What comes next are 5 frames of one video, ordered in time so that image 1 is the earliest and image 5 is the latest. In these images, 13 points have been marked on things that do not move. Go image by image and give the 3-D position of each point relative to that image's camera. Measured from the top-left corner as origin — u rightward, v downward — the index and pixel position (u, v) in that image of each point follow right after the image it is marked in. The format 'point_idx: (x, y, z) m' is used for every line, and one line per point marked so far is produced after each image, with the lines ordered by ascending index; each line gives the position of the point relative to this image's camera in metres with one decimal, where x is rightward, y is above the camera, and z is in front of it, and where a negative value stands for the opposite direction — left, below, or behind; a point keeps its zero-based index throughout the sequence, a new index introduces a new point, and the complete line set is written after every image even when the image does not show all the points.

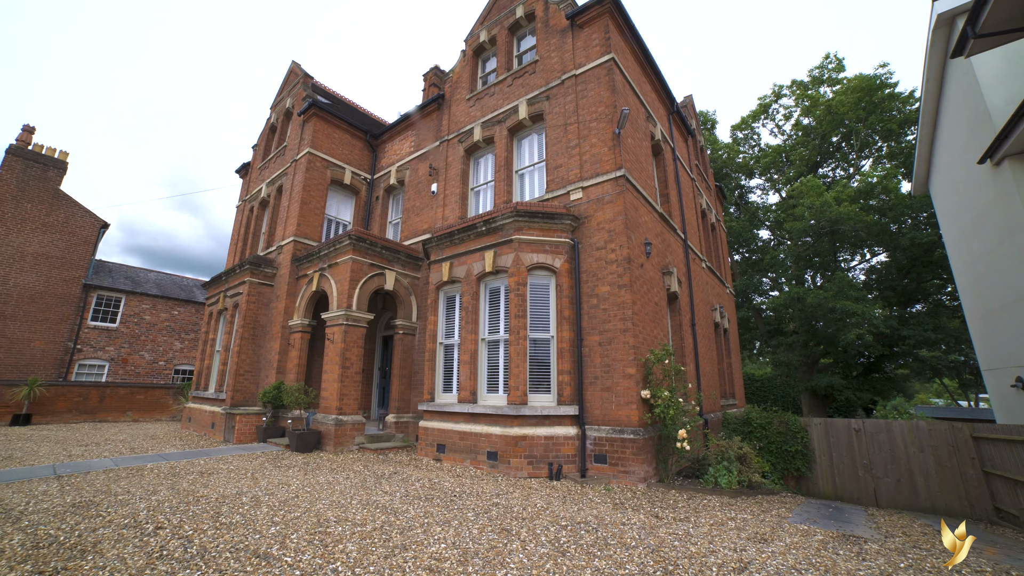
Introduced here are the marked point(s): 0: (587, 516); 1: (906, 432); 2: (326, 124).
0: (+0.8, -2.5, +4.7) m
1: (+7.7, -2.7, +8.2) m
2: (-5.8, +5.1, +13.3) m
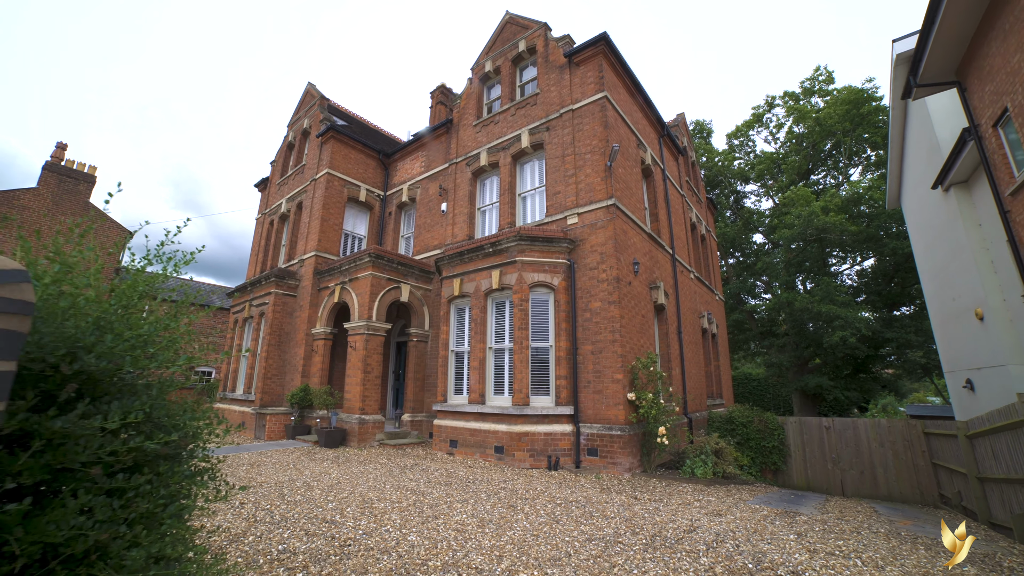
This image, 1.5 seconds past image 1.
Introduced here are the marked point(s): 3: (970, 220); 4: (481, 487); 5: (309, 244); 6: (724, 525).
0: (+0.9, -2.8, +5.8) m
1: (+7.8, -3.0, +9.3) m
2: (-5.7, +4.8, +14.4) m
3: (+9.5, +1.4, +8.9) m
4: (-0.4, -2.9, +6.2) m
5: (-6.4, +1.4, +13.4) m
6: (+2.3, -2.6, +4.7) m
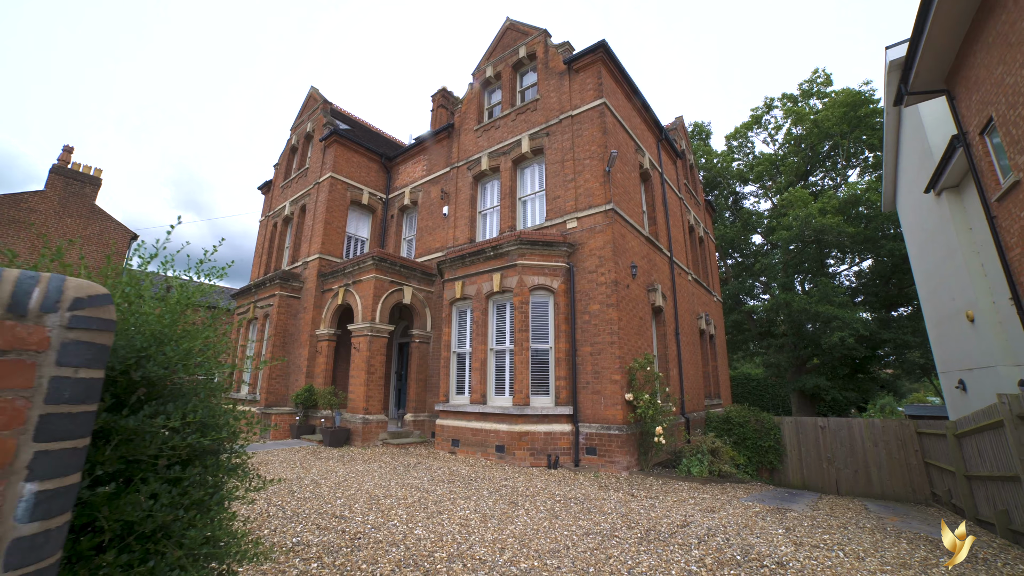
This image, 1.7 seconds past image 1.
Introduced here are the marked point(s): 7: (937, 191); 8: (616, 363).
0: (+0.9, -2.9, +6.0) m
1: (+7.8, -3.1, +9.5) m
2: (-5.7, +4.7, +14.6) m
3: (+9.6, +1.4, +9.1) m
4: (-0.4, -2.9, +6.4) m
5: (-6.3, +1.3, +13.6) m
6: (+2.3, -2.6, +4.9) m
7: (+9.7, +2.2, +9.8) m
8: (+2.1, -1.5, +8.4) m
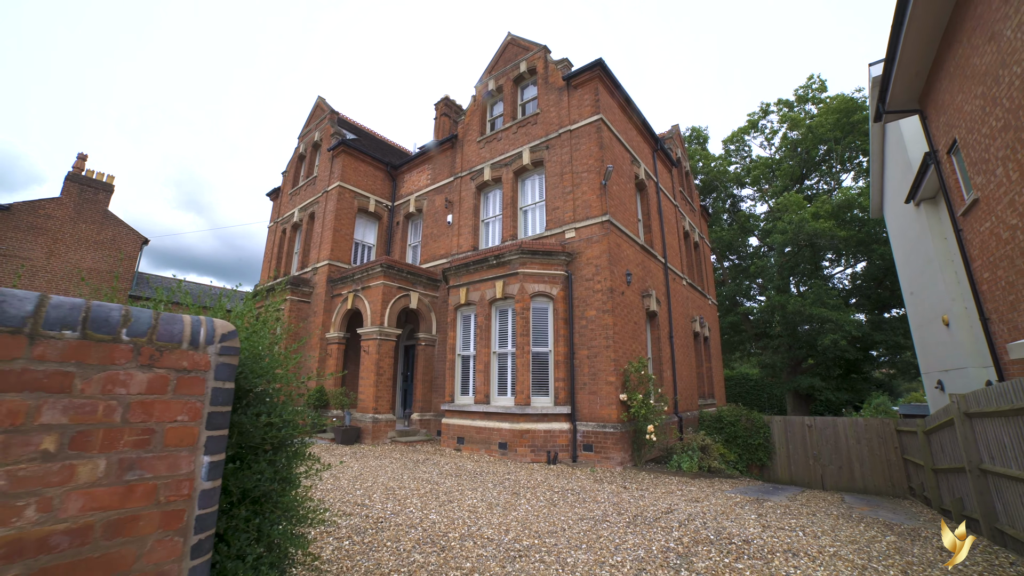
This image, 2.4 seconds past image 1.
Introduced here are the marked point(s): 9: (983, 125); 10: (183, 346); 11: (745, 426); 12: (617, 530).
0: (+0.9, -3.0, +6.6) m
1: (+7.8, -3.2, +10.1) m
2: (-5.6, +4.6, +15.2) m
3: (+9.6, +1.2, +9.7) m
4: (-0.4, -3.1, +7.0) m
5: (-6.3, +1.1, +14.2) m
6: (+2.4, -2.8, +5.5) m
7: (+9.8, +2.1, +10.4) m
8: (+2.1, -1.6, +9.0) m
9: (+6.9, +2.4, +6.2) m
10: (-1.3, -0.2, +1.6) m
11: (+6.1, -3.6, +11.2) m
12: (+1.1, -2.6, +4.5) m
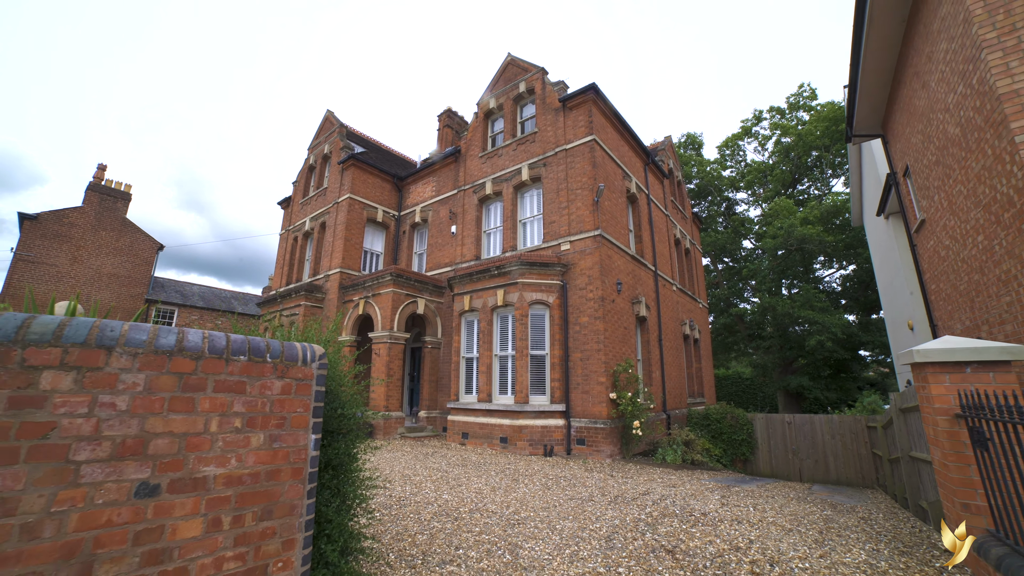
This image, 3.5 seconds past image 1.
0: (+1.0, -3.2, +7.5) m
1: (+7.8, -3.4, +11.0) m
2: (-5.6, +4.4, +16.1) m
3: (+9.6, +1.0, +10.6) m
4: (-0.4, -3.3, +7.9) m
5: (-6.3, +0.9, +15.1) m
6: (+2.4, -3.0, +6.4) m
7: (+9.8, +1.9, +11.3) m
8: (+2.1, -1.8, +9.9) m
9: (+6.8, +2.2, +7.1) m
10: (-1.3, -0.4, +2.5) m
11: (+6.1, -3.8, +12.1) m
12: (+1.1, -2.8, +5.5) m
